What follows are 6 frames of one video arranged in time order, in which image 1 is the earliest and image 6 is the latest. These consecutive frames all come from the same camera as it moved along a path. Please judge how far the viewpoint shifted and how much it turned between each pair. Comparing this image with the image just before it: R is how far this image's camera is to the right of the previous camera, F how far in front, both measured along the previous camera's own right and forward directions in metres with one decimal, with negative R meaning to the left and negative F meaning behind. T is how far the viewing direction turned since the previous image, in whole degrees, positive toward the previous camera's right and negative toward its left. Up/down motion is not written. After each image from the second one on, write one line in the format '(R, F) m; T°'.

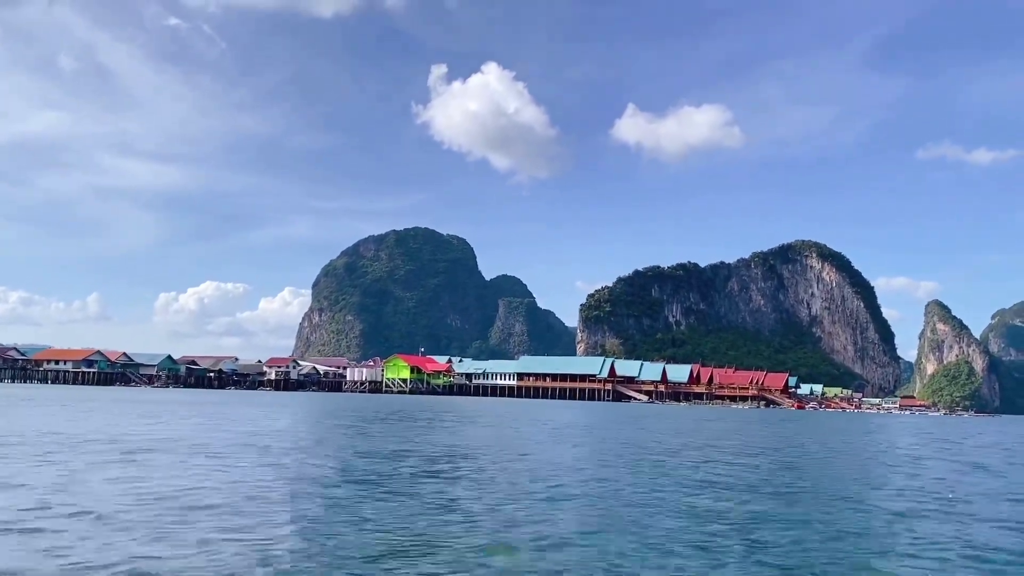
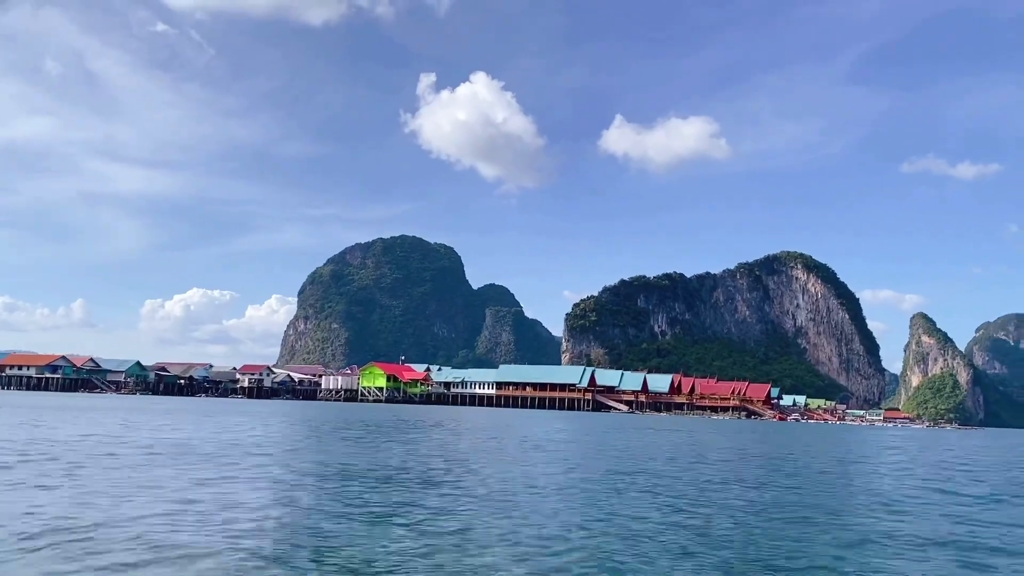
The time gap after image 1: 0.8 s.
(+0.5, +0.6) m; +1°
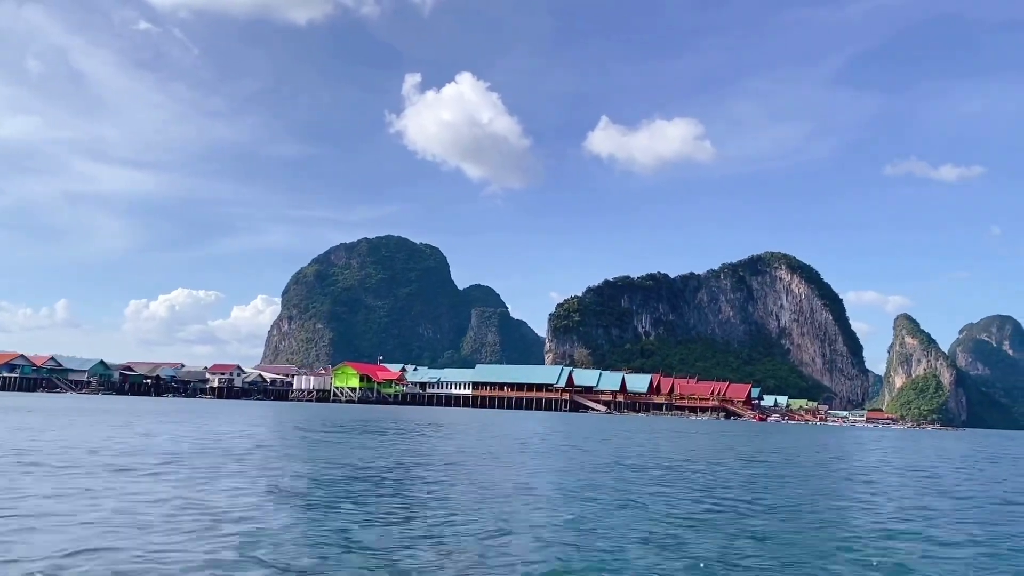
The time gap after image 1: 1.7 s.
(+0.6, +0.7) m; +1°
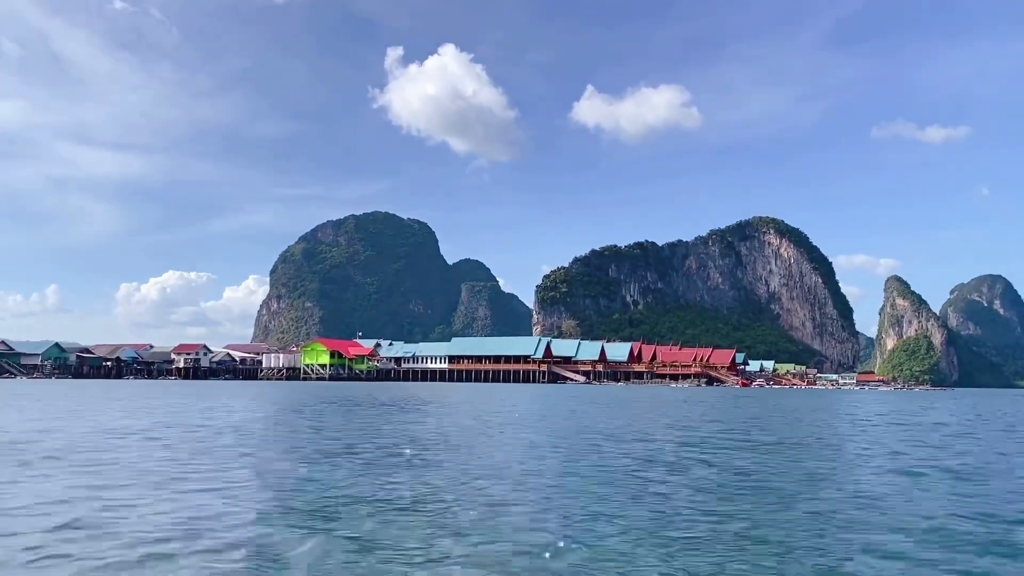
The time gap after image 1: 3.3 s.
(+0.9, +1.3) m; 0°
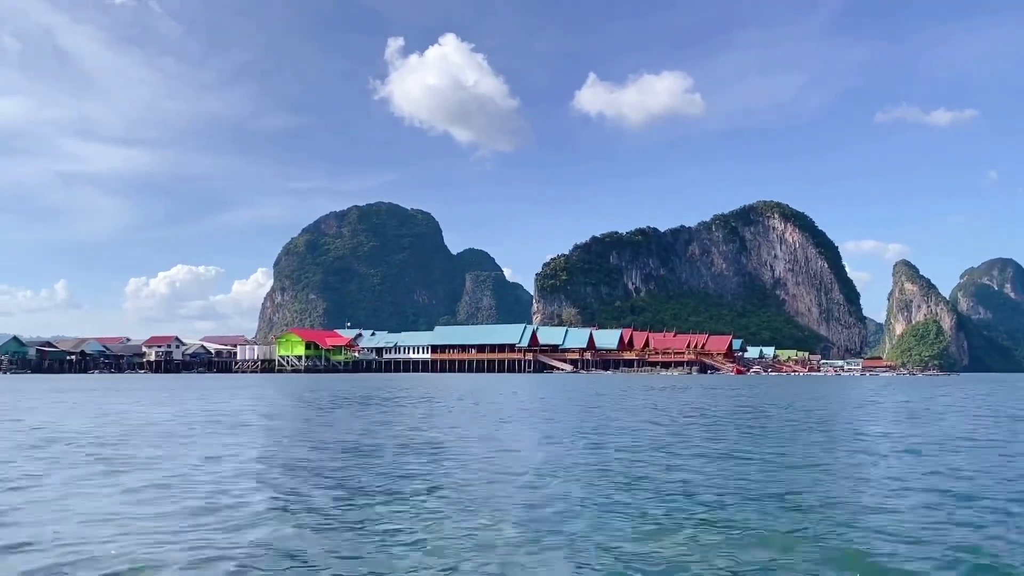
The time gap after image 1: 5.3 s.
(+1.2, +1.8) m; -1°
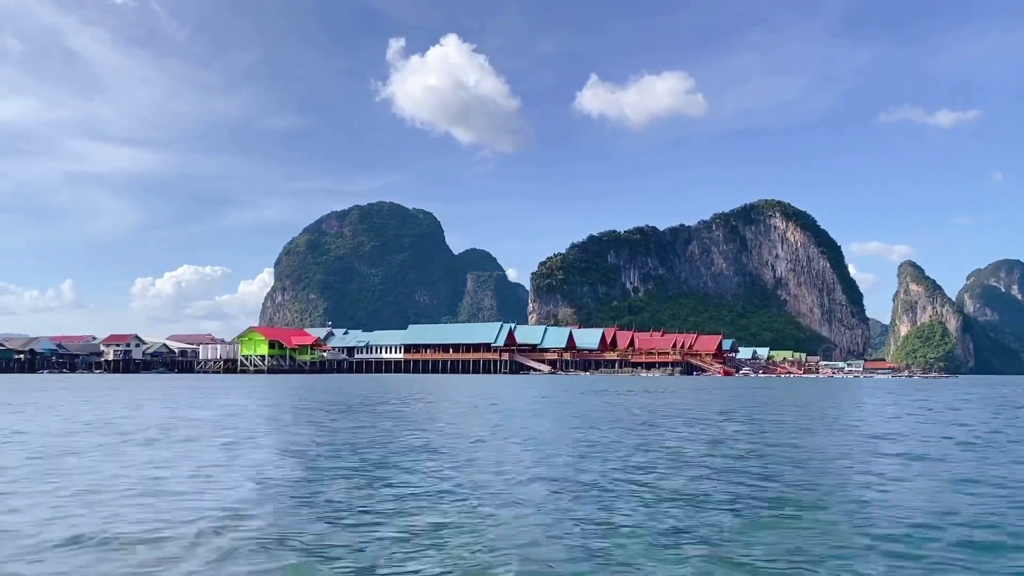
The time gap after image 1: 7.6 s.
(+1.3, +1.9) m; 0°
